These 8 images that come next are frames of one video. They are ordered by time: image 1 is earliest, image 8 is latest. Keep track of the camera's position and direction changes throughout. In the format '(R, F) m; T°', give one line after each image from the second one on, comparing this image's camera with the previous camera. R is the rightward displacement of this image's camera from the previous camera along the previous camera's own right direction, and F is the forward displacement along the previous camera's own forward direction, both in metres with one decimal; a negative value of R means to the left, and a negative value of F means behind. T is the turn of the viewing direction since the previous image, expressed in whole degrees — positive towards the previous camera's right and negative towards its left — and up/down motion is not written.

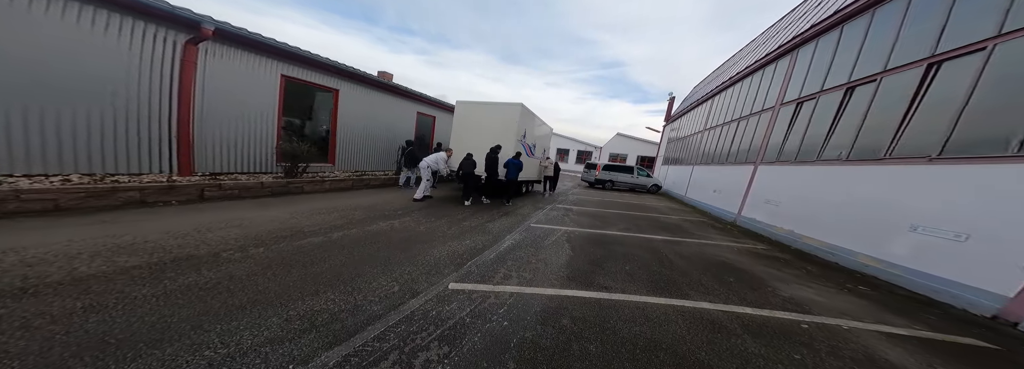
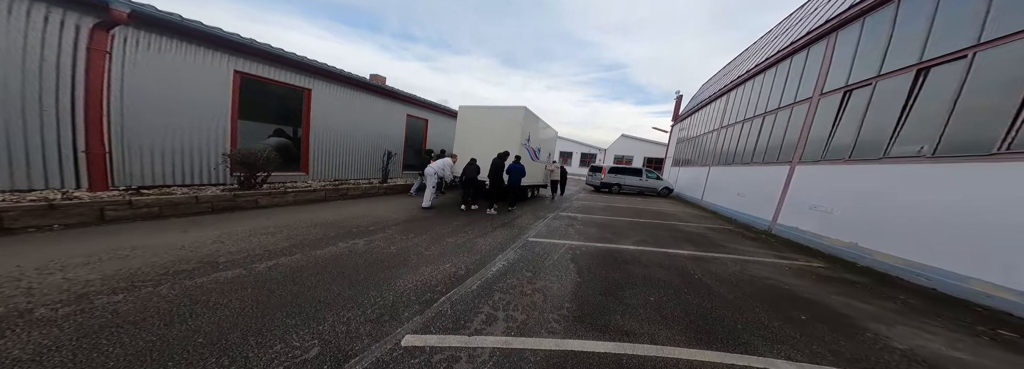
(+0.2, +0.8) m; -2°
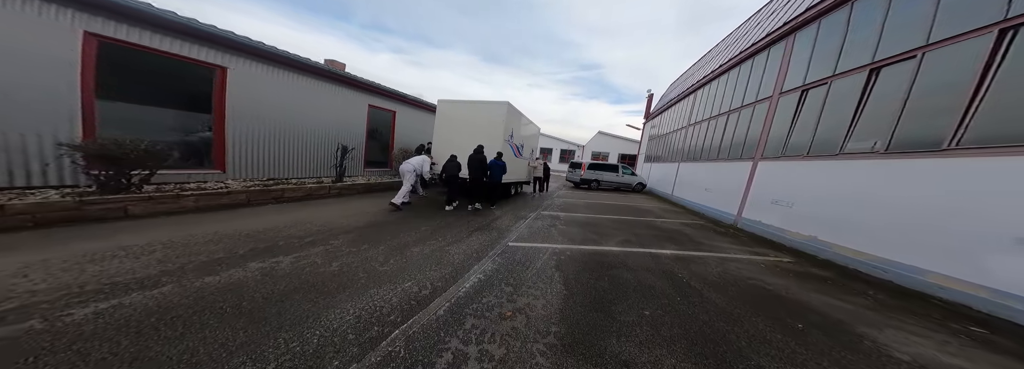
(0.0, +0.5) m; +6°
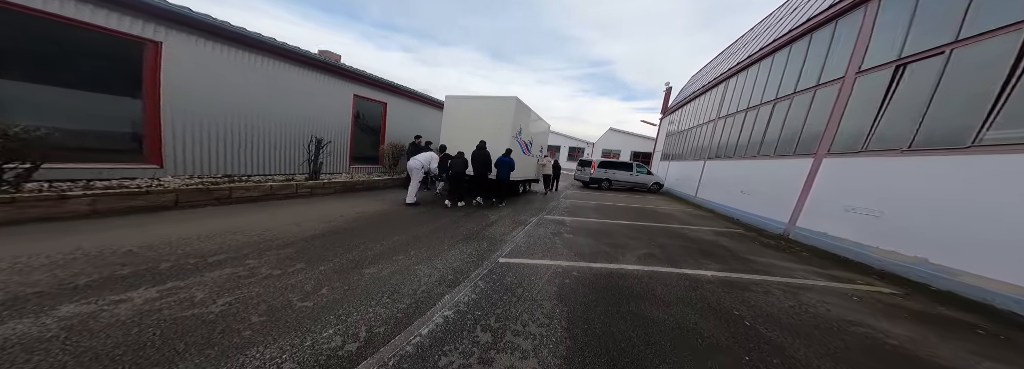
(+0.3, +0.9) m; -3°
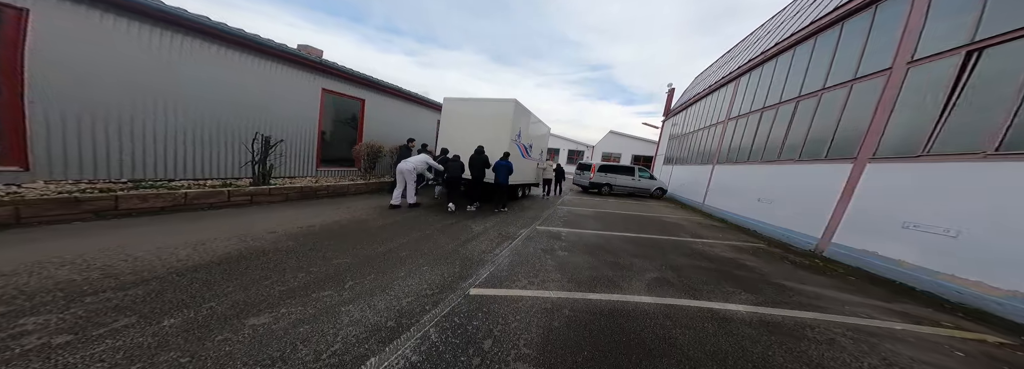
(+0.3, +0.8) m; 0°
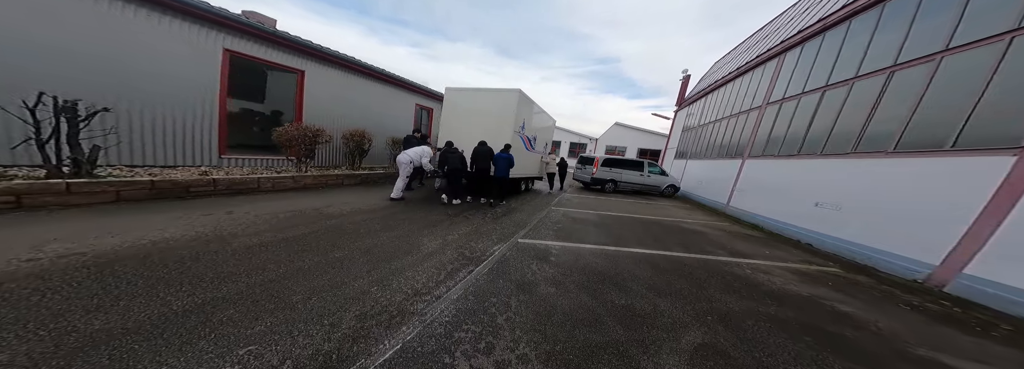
(+0.5, +1.6) m; -1°
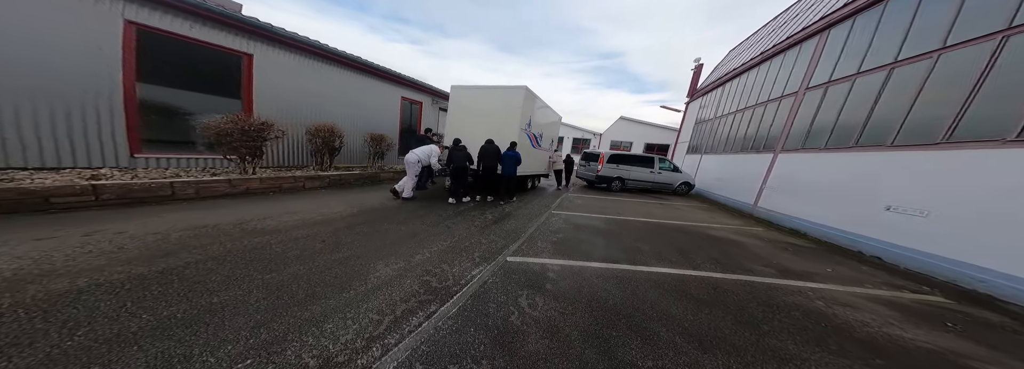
(+0.3, +1.0) m; -1°
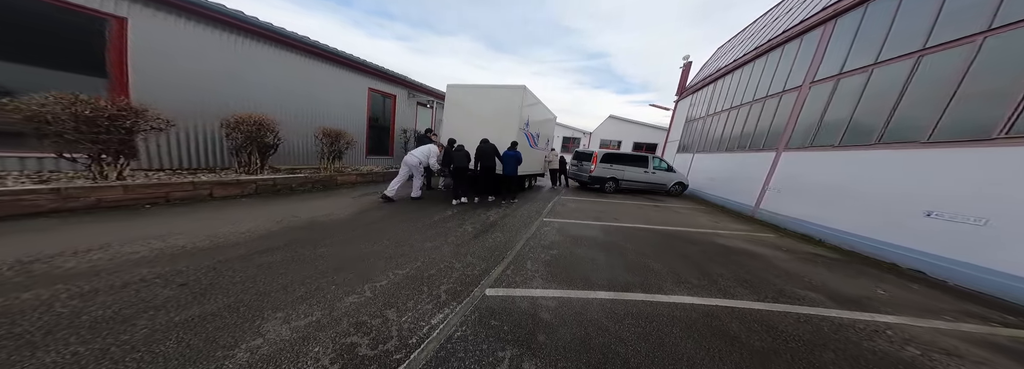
(+0.1, +1.0) m; +3°
